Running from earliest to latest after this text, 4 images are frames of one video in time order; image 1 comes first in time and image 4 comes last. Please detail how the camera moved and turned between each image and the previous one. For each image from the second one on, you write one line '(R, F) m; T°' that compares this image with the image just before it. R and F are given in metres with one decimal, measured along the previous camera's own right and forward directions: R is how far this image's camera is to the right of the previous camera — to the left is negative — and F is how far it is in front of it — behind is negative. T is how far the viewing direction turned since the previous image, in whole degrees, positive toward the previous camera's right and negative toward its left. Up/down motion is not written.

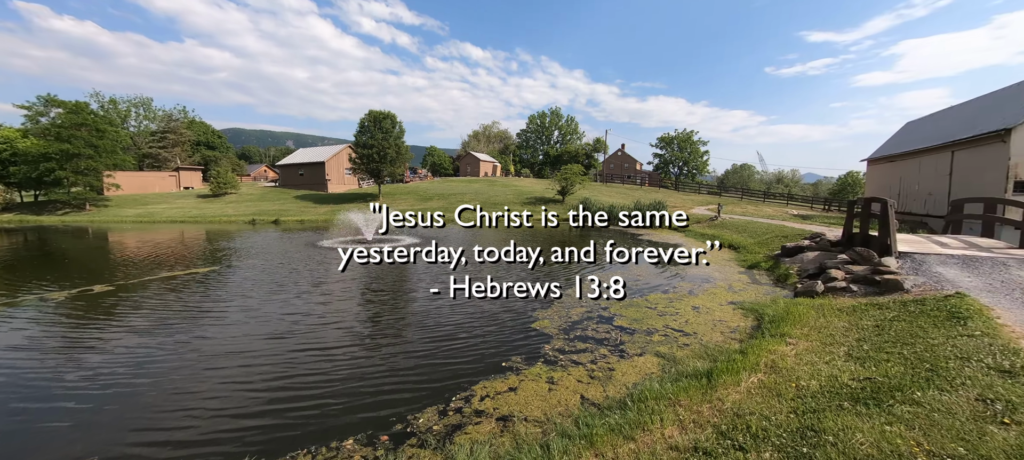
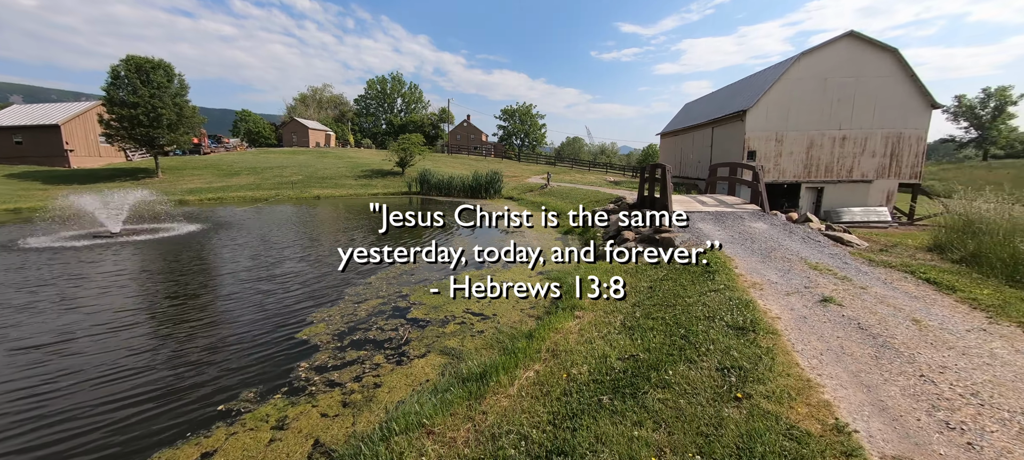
(+1.5, +1.1) m; +21°
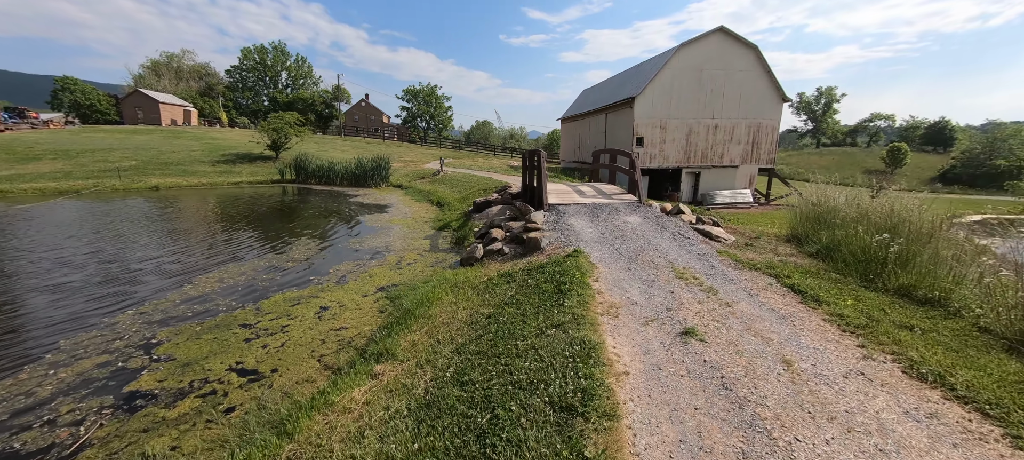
(+1.5, +1.5) m; +13°
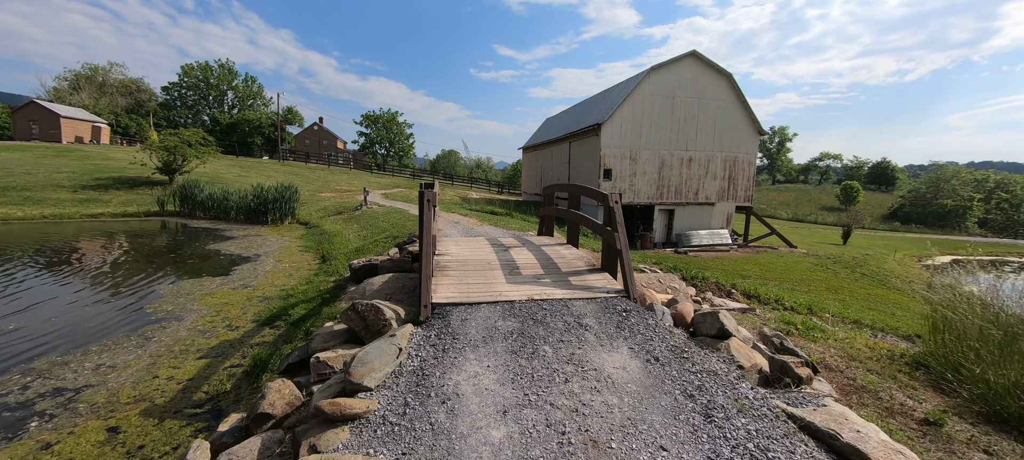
(+1.3, +4.6) m; +5°
